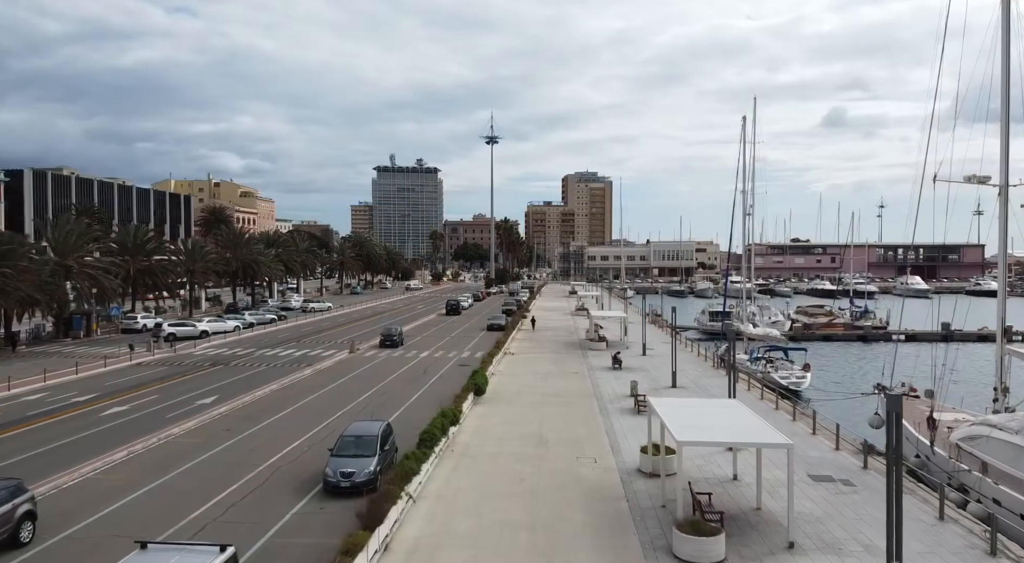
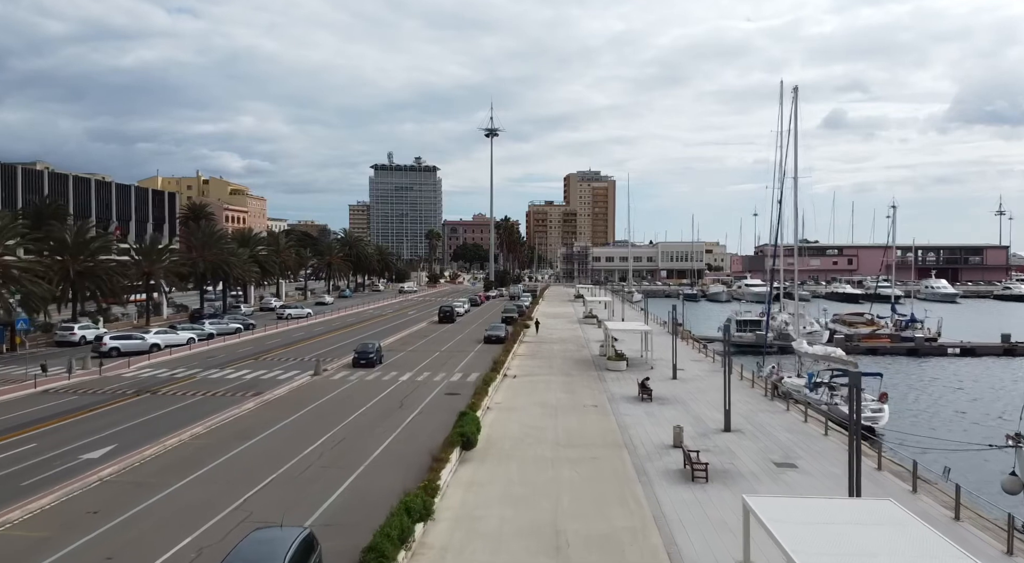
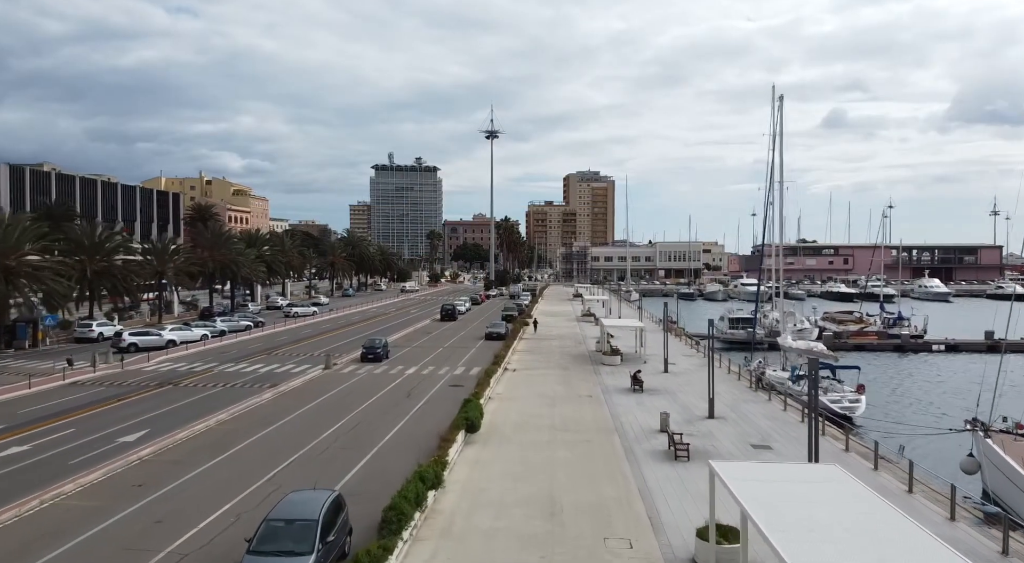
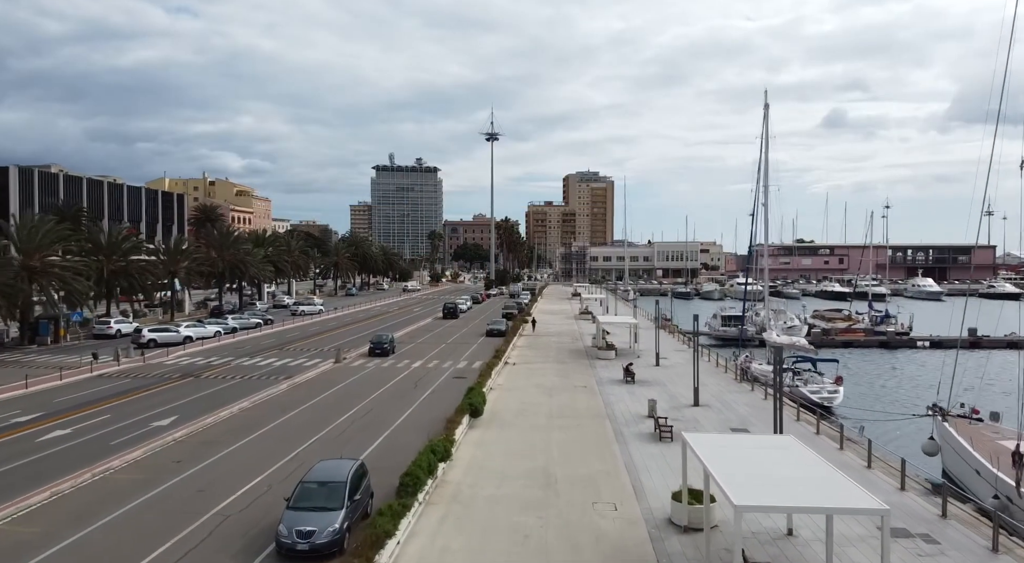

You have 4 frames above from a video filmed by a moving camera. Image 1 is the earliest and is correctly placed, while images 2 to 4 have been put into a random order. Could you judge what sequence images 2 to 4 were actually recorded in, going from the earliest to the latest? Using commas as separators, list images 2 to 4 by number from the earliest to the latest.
4, 3, 2
